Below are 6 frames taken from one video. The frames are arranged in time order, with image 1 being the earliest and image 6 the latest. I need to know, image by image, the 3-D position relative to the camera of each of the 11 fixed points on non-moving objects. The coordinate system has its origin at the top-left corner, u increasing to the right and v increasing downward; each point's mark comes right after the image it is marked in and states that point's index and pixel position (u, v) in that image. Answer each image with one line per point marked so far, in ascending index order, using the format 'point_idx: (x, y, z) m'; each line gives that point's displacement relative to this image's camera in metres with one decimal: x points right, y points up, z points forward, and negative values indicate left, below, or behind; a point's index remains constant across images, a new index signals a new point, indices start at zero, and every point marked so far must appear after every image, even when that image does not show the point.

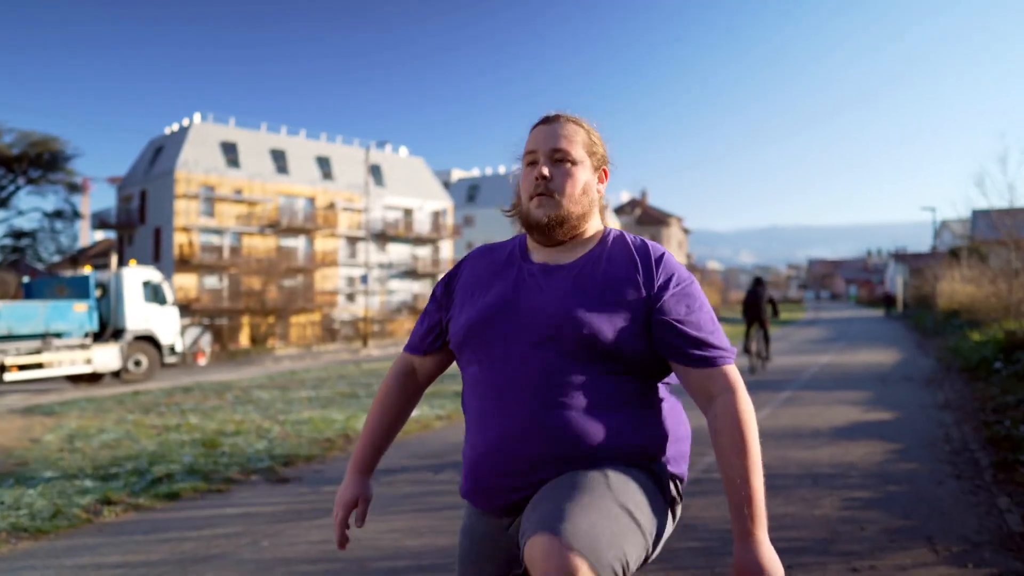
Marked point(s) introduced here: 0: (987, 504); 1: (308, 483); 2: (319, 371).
0: (+3.4, -1.5, +6.3) m
1: (-2.0, -1.9, +8.5) m
2: (-4.4, -1.9, +19.7) m
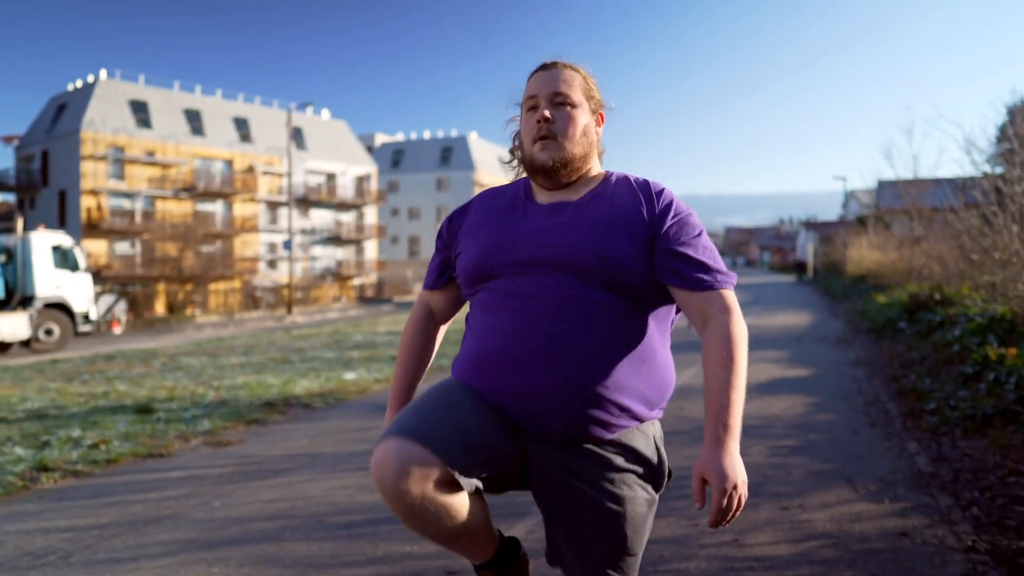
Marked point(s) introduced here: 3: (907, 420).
0: (+3.0, -1.3, +6.9) m
1: (-2.6, -1.6, +8.5) m
2: (-6.0, -1.1, +19.5) m
3: (+3.6, -1.2, +8.0) m
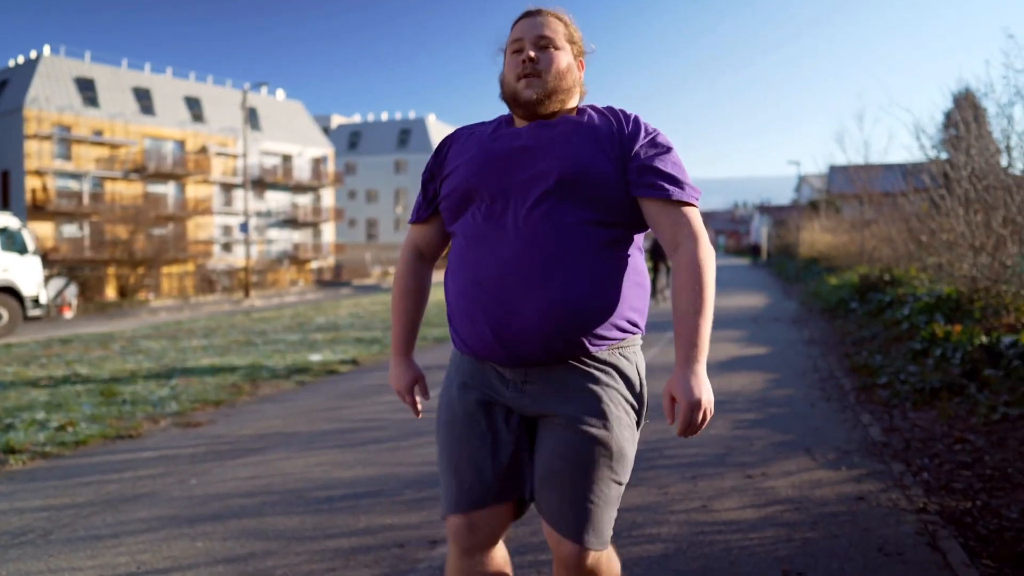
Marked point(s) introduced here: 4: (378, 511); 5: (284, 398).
0: (+2.8, -1.1, +7.2) m
1: (-2.9, -1.4, +8.6) m
2: (-6.9, -0.8, +19.4) m
3: (+3.4, -1.0, +8.3) m
4: (-0.9, -1.4, +5.6) m
5: (-2.6, -1.2, +9.9) m
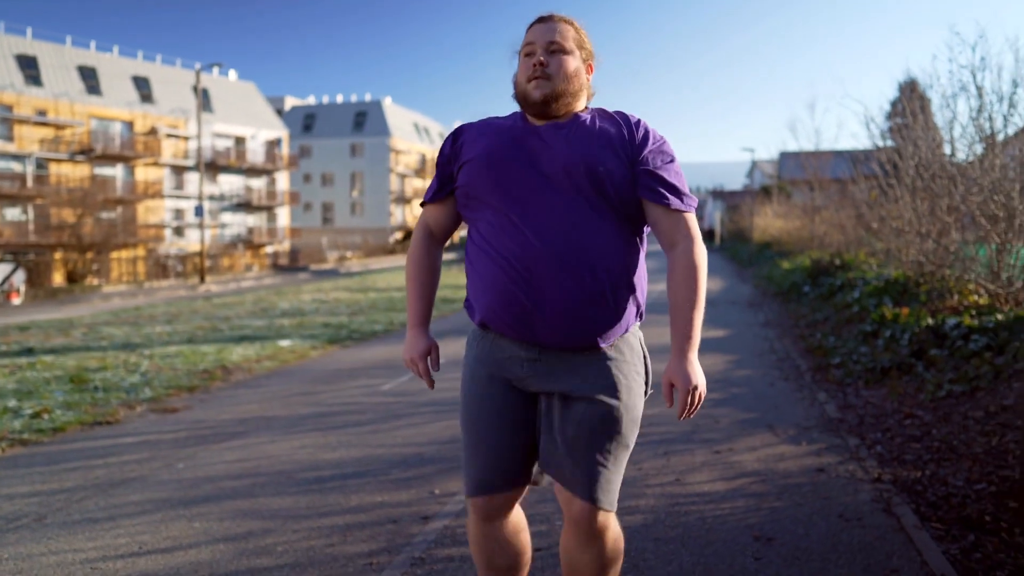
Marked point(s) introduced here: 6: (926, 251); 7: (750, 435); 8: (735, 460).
0: (+2.6, -1.0, +7.6) m
1: (-3.1, -1.2, +8.7) m
2: (-7.7, -0.4, +19.3) m
3: (+3.1, -0.9, +8.8) m
4: (-1.0, -1.4, +5.8) m
5: (-2.9, -1.1, +10.0) m
6: (+5.4, +0.5, +11.3) m
7: (+1.8, -1.1, +6.5) m
8: (+1.5, -1.2, +5.9) m
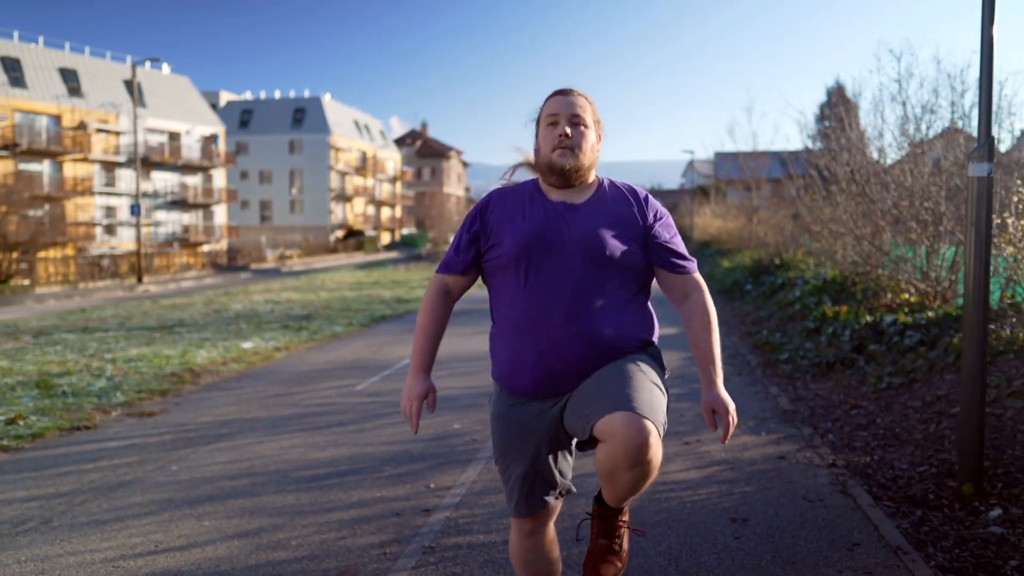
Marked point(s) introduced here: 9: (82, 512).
0: (+2.4, -1.0, +8.3) m
1: (-3.4, -1.3, +8.9) m
2: (-8.8, -0.5, +19.1) m
3: (+2.8, -0.9, +9.5) m
4: (-1.0, -1.4, +6.2) m
5: (-3.3, -1.1, +10.2) m
6: (+4.8, +0.5, +12.1) m
7: (+1.6, -1.1, +7.0) m
8: (+1.4, -1.2, +6.4) m
9: (-3.0, -1.6, +6.1) m
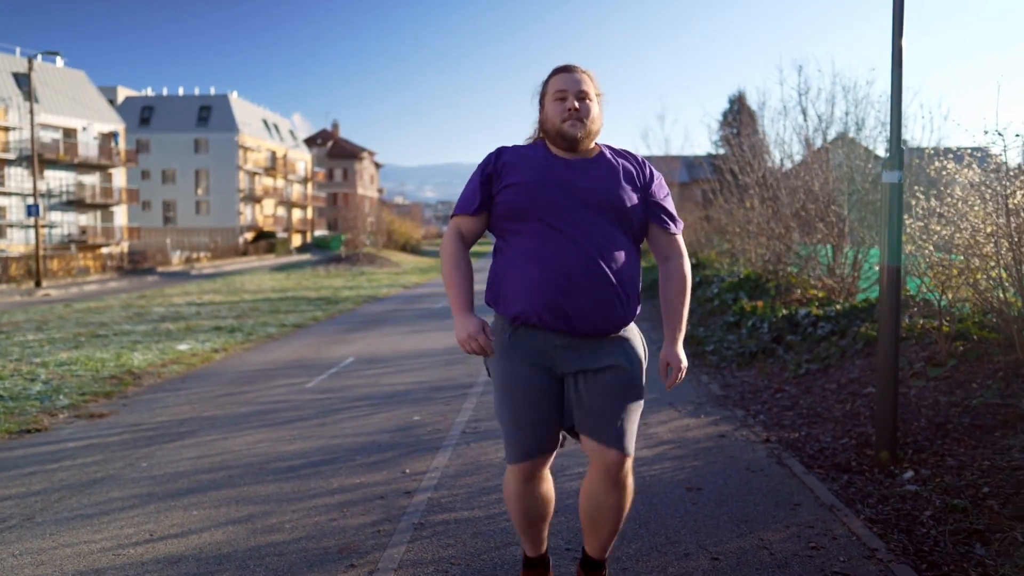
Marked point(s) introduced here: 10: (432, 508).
0: (+1.9, -0.9, +9.0) m
1: (-4.0, -1.3, +9.0) m
2: (-10.5, -0.6, +18.5) m
3: (+2.1, -0.8, +10.2) m
4: (-1.3, -1.4, +6.6) m
5: (-4.0, -1.2, +10.3) m
6: (+3.9, +0.6, +13.1) m
7: (+1.3, -1.1, +7.7) m
8: (+1.1, -1.2, +7.1) m
9: (-3.2, -1.6, +6.3) m
10: (-0.5, -1.5, +5.7) m
